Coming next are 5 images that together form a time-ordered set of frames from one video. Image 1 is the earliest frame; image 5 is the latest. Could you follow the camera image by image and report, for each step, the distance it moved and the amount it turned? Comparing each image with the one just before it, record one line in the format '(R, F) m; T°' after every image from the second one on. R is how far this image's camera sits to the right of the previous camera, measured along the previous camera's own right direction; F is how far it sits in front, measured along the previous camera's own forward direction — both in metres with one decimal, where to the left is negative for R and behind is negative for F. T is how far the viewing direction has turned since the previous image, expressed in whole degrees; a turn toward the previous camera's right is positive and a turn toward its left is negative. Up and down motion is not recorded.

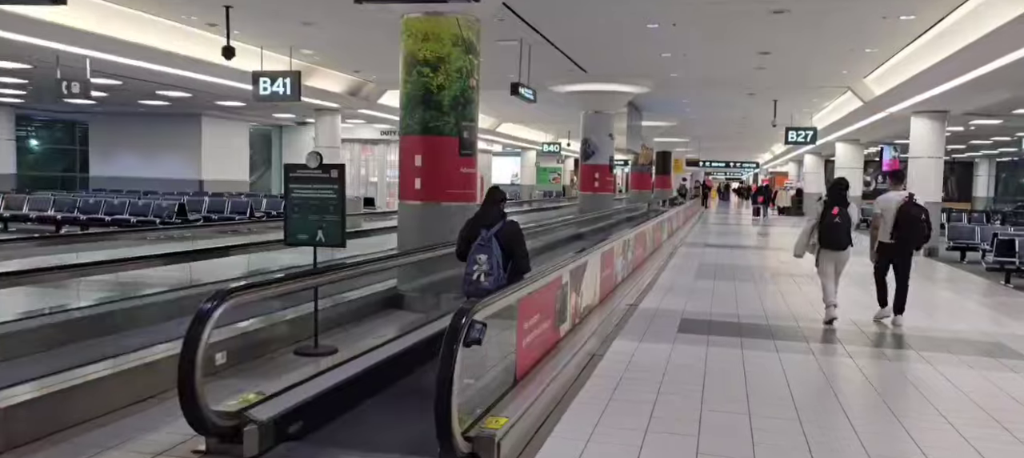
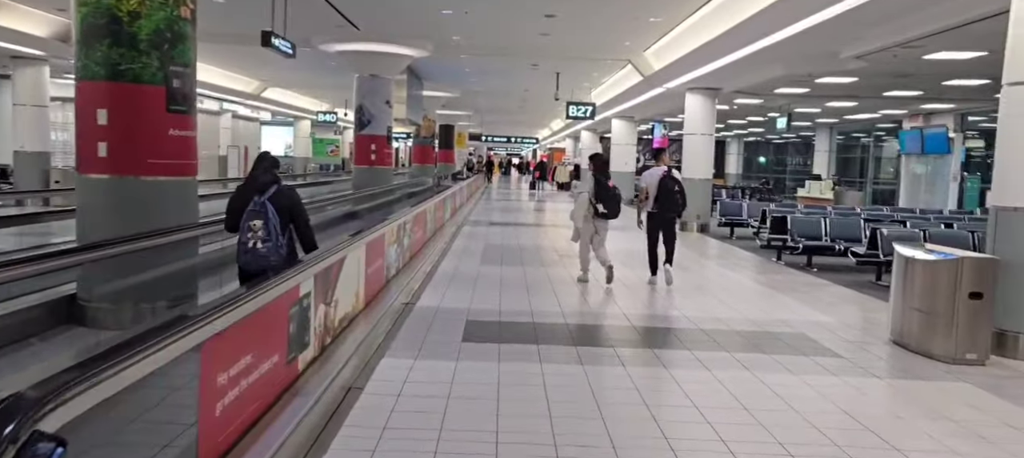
(+0.3, +1.5) m; +16°
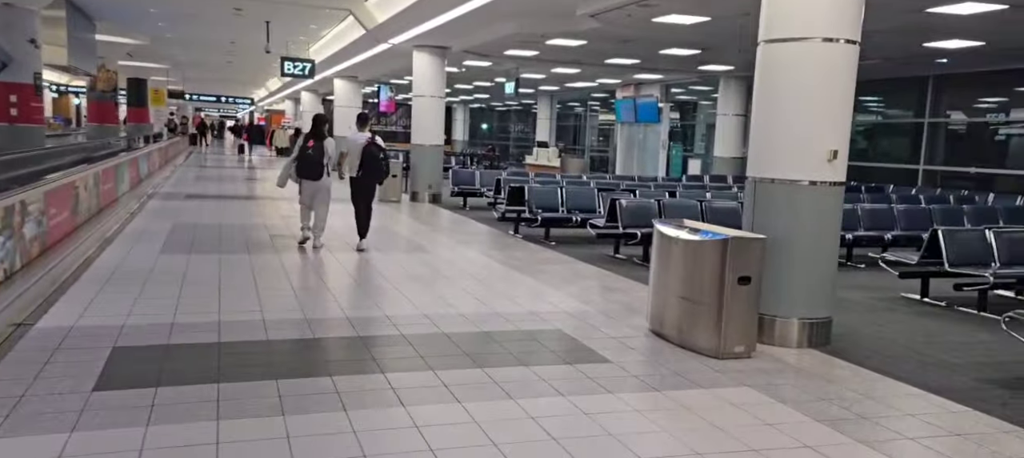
(+0.3, +1.5) m; +20°
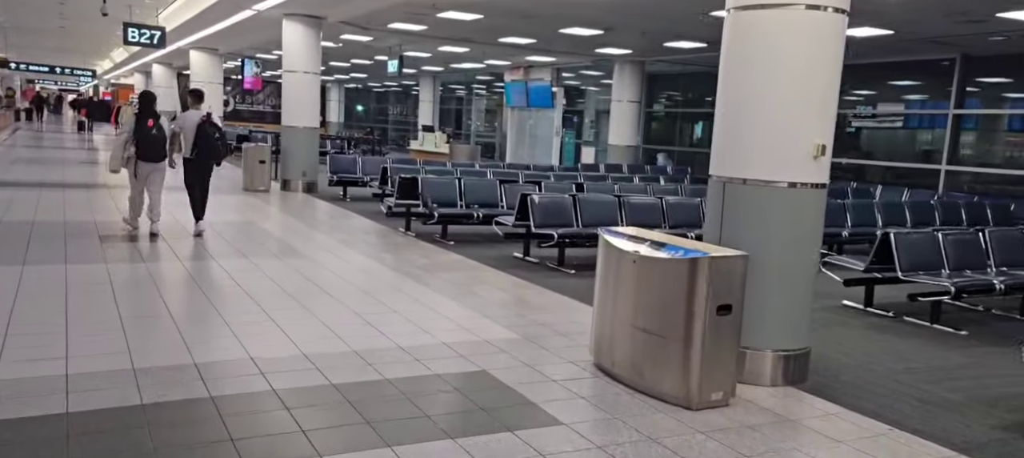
(-0.2, +1.3) m; +9°
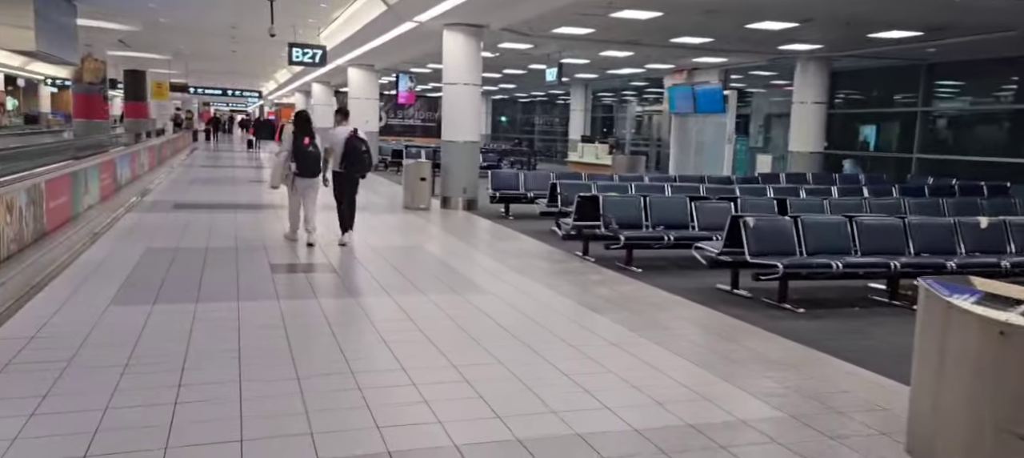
(-0.6, +1.0) m; -10°
